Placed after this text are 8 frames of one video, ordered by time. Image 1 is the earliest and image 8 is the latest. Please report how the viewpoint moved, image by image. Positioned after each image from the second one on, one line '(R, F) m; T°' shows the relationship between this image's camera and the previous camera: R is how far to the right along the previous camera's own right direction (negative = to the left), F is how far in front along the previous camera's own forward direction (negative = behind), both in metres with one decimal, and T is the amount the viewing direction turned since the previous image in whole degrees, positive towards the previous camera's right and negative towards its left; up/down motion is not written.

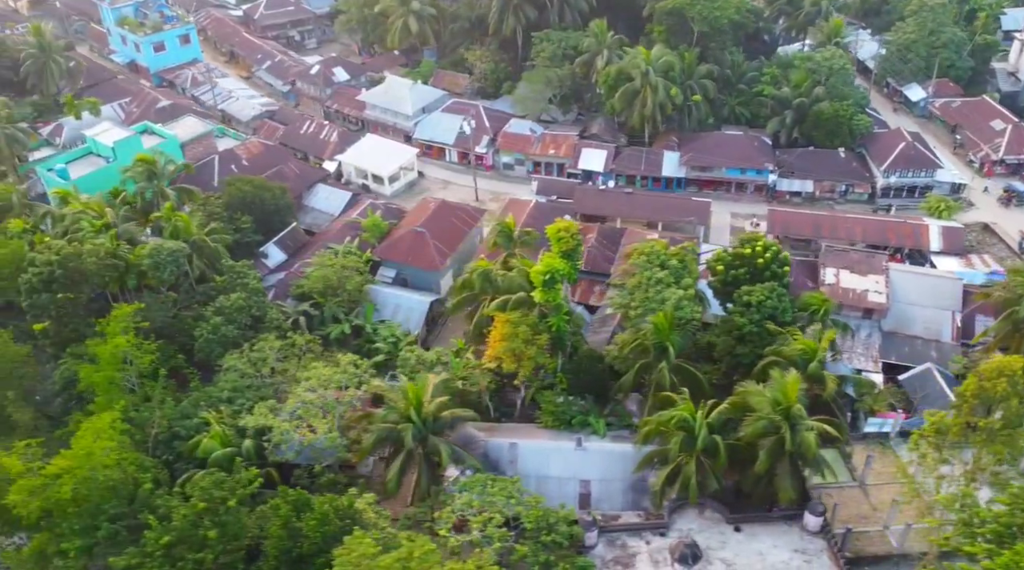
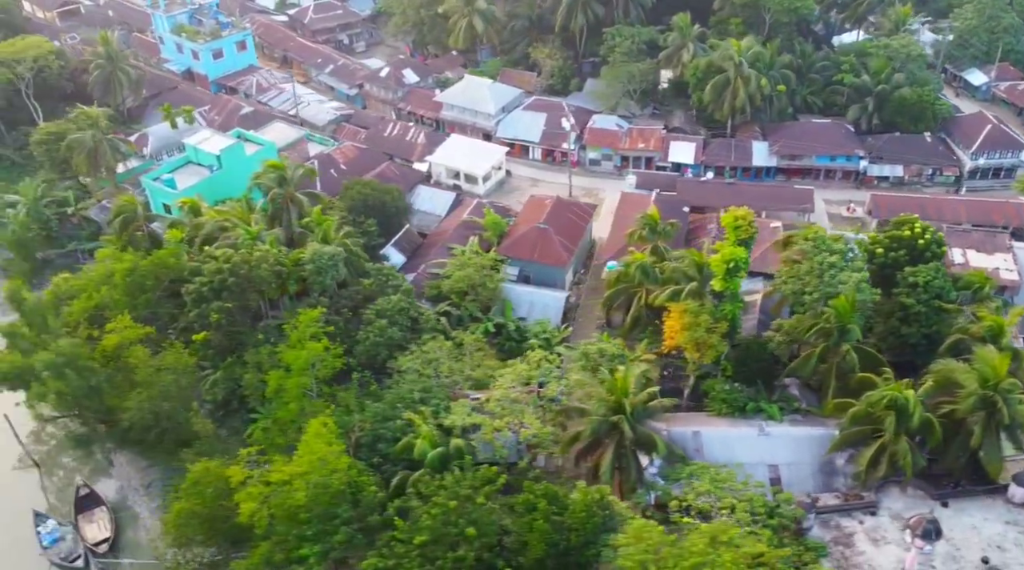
(-5.3, 0.0) m; +2°
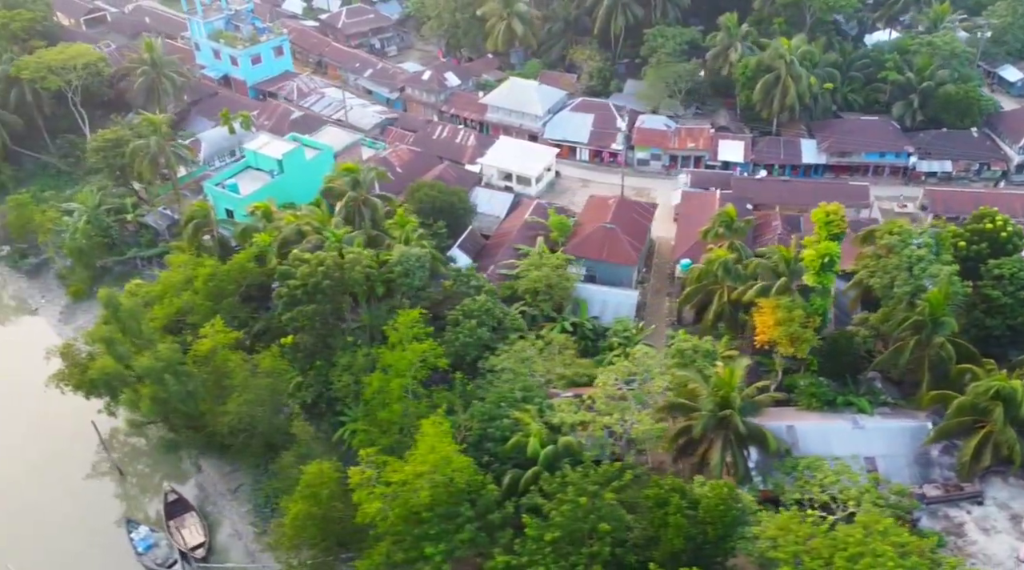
(-2.7, -0.1) m; +1°
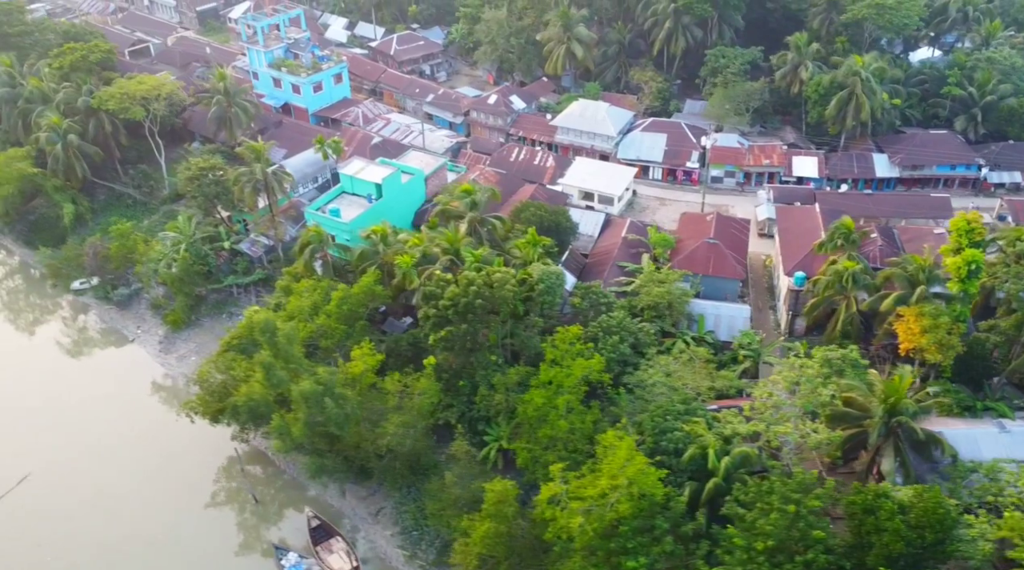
(-4.4, -0.1) m; +2°
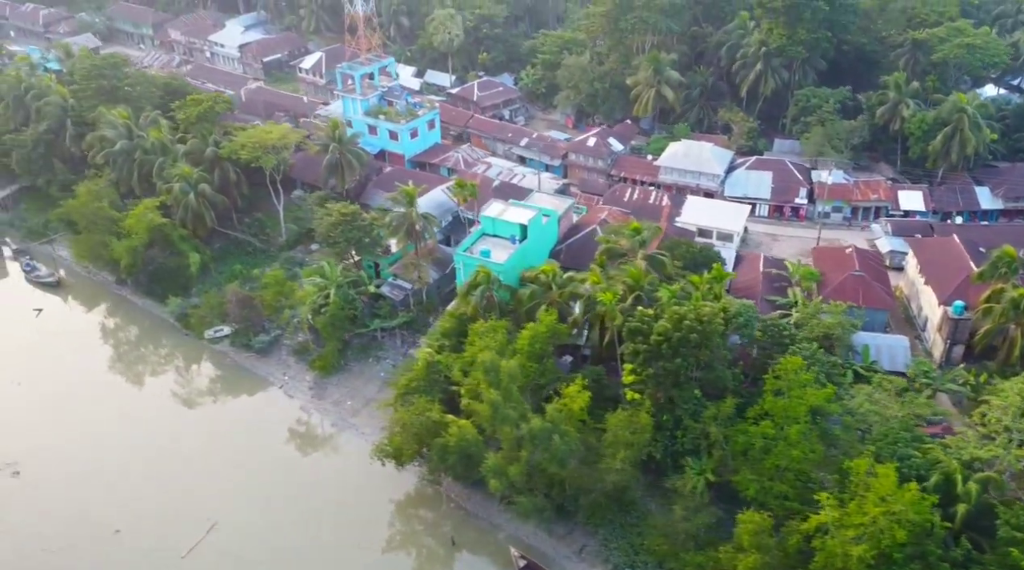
(-6.1, -0.3) m; +2°
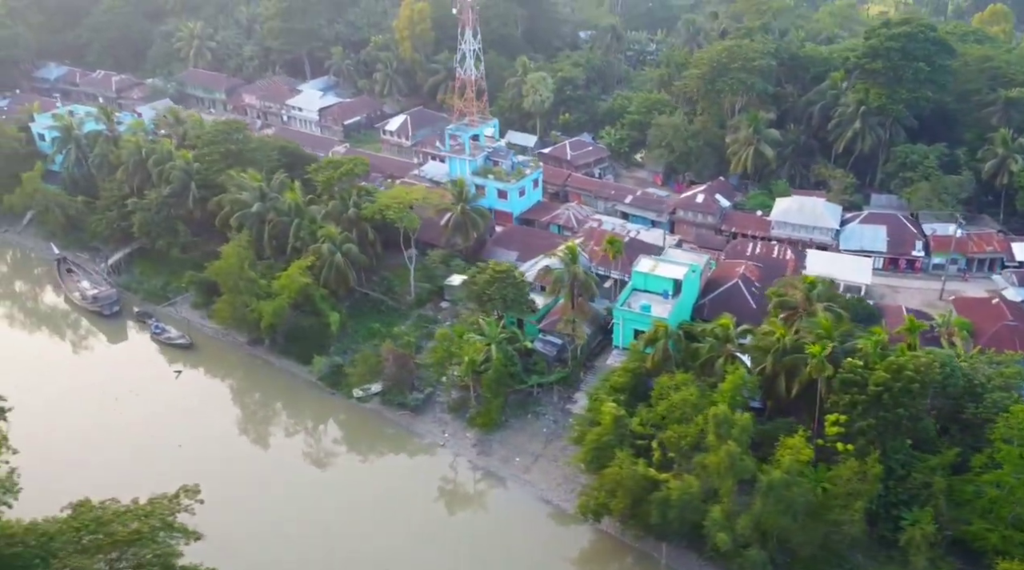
(-6.3, -0.4) m; +1°
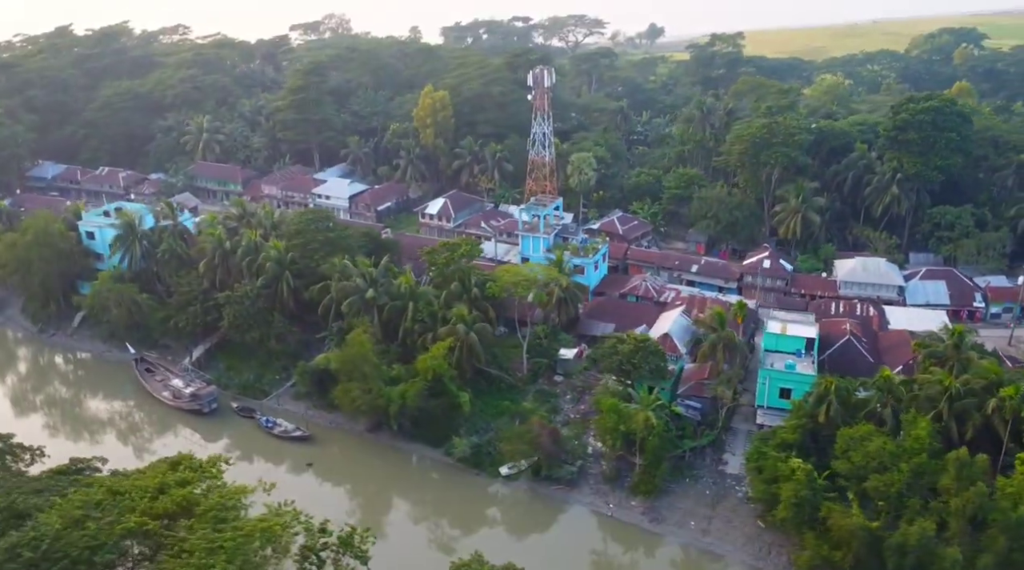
(-9.3, -0.2) m; +7°
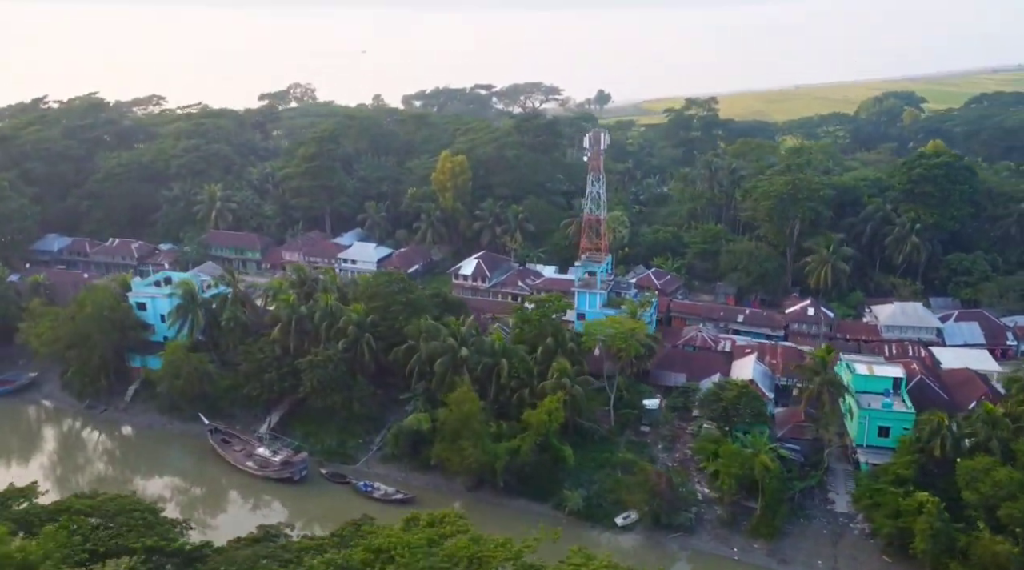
(-7.4, -0.5) m; +5°
